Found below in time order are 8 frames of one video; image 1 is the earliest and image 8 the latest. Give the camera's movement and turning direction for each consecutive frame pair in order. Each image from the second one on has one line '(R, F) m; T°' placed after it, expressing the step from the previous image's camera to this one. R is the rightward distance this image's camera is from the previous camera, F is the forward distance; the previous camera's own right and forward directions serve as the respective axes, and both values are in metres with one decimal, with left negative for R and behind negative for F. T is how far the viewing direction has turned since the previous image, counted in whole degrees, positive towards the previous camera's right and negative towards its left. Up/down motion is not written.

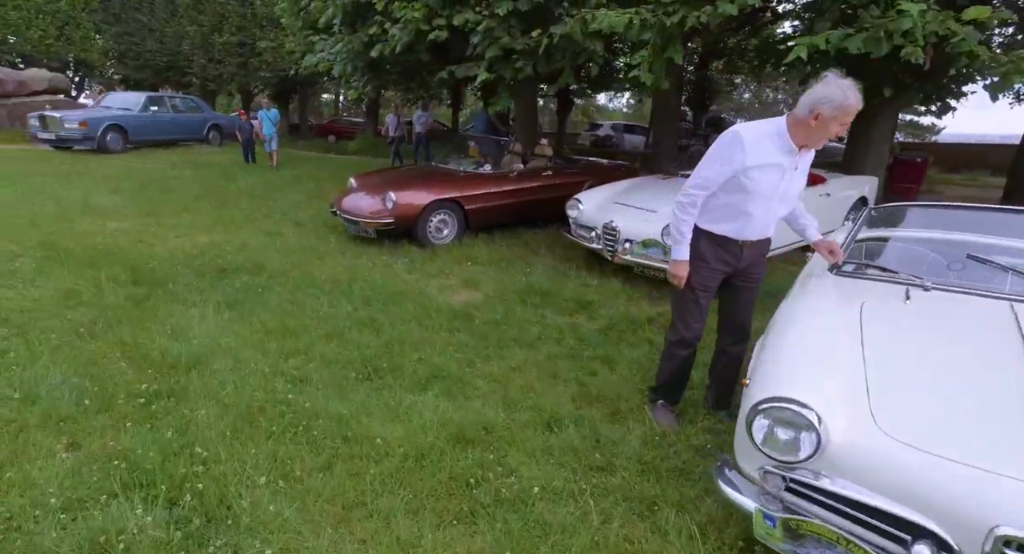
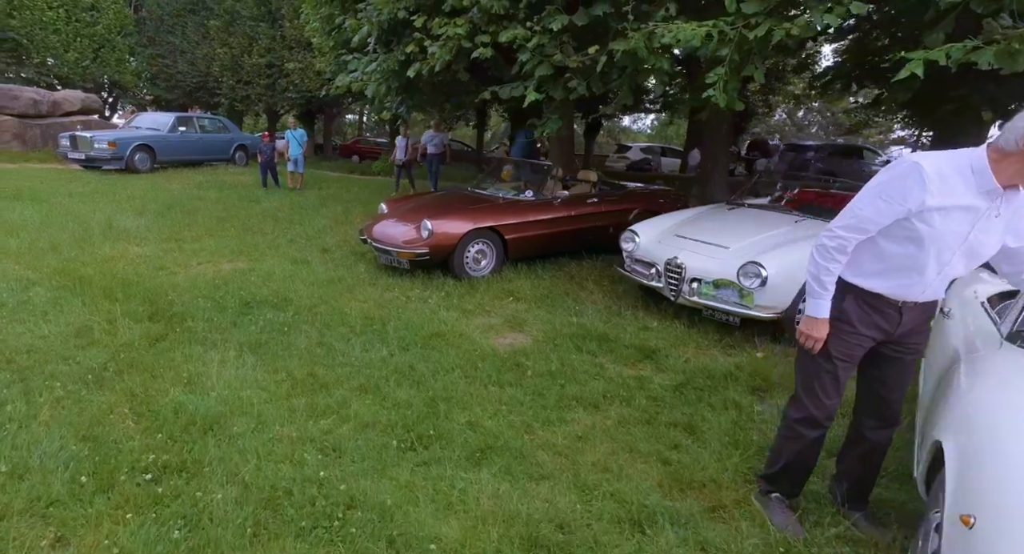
(-0.3, +0.6) m; -2°
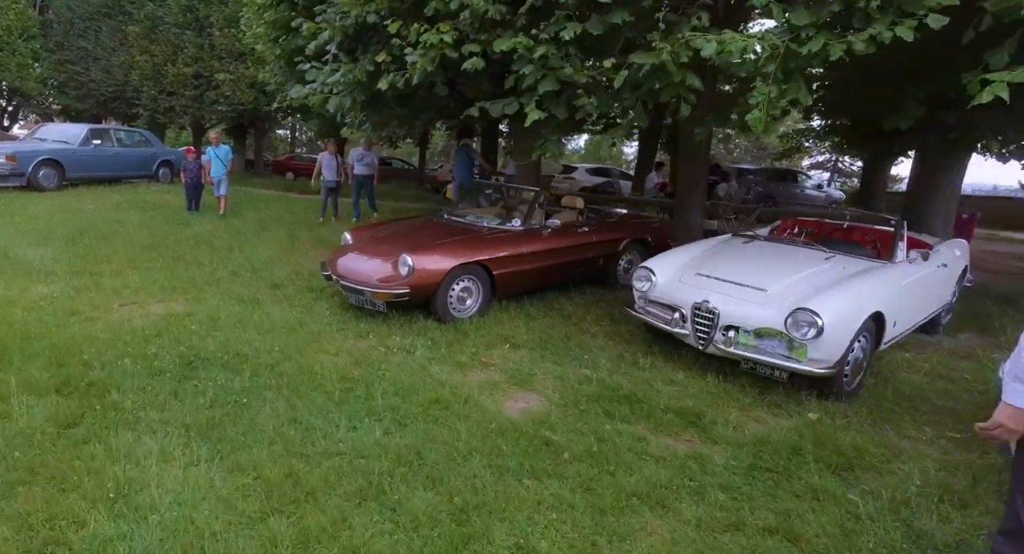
(-0.6, +0.9) m; +6°
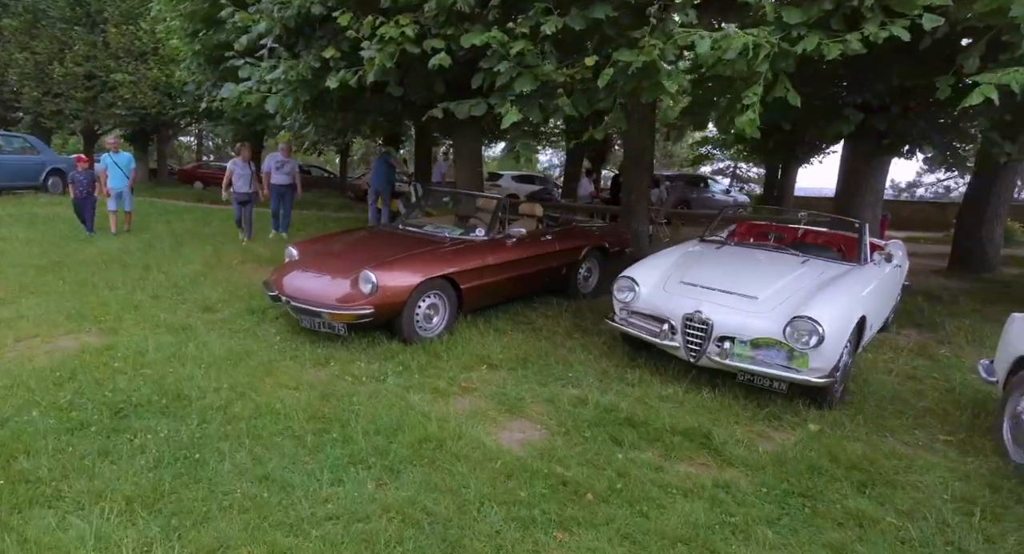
(-0.5, +0.5) m; +8°
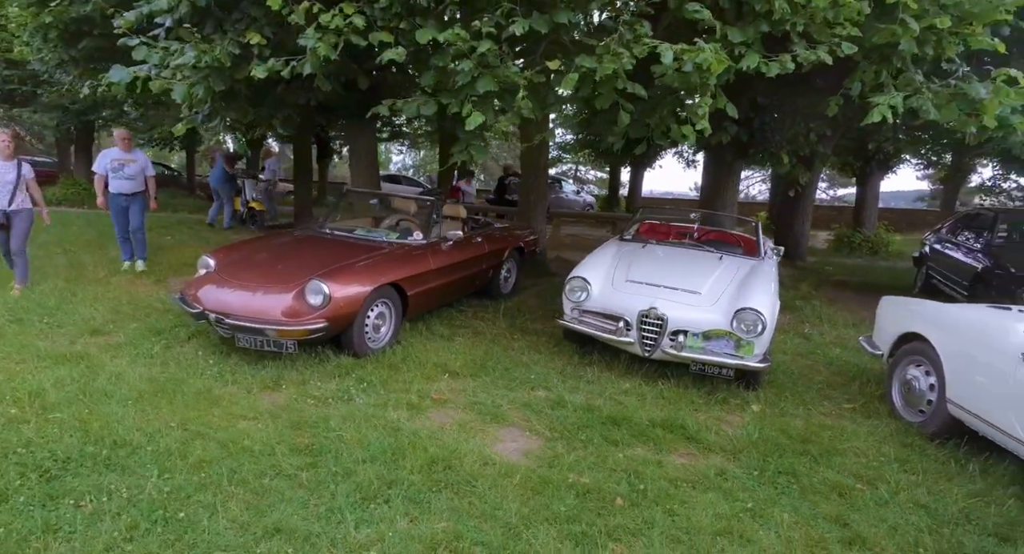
(-1.0, +0.2) m; +16°
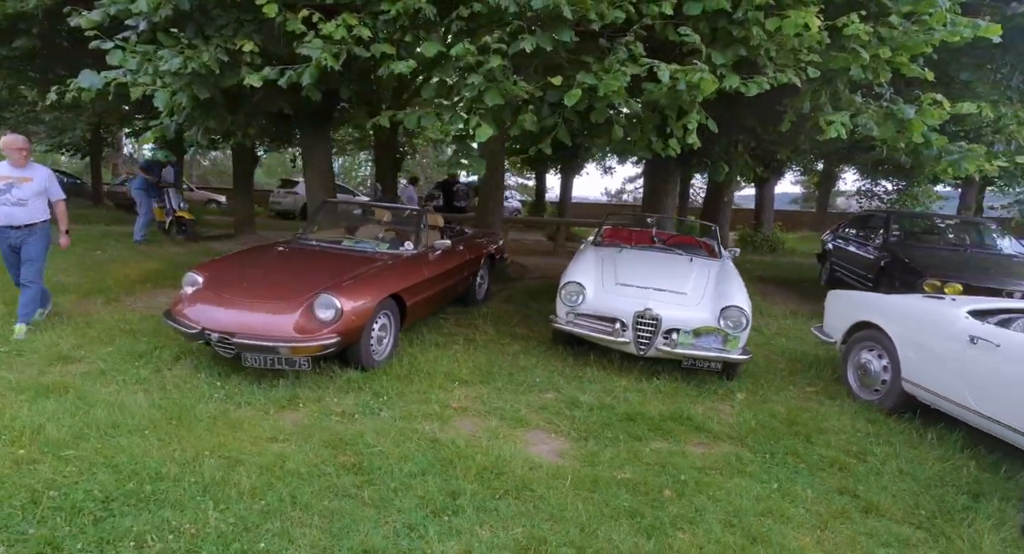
(-0.9, -0.1) m; +10°
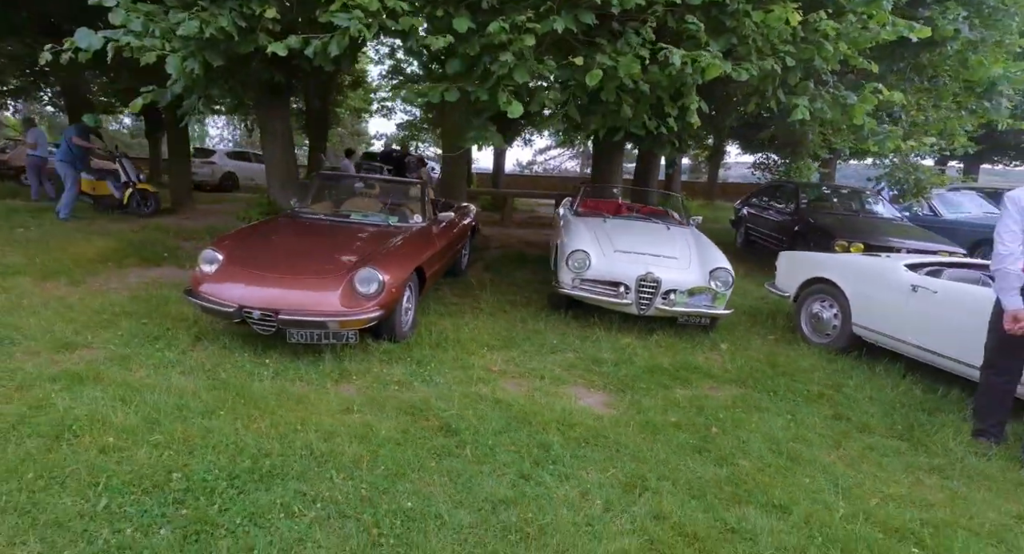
(-1.2, -0.1) m; +12°
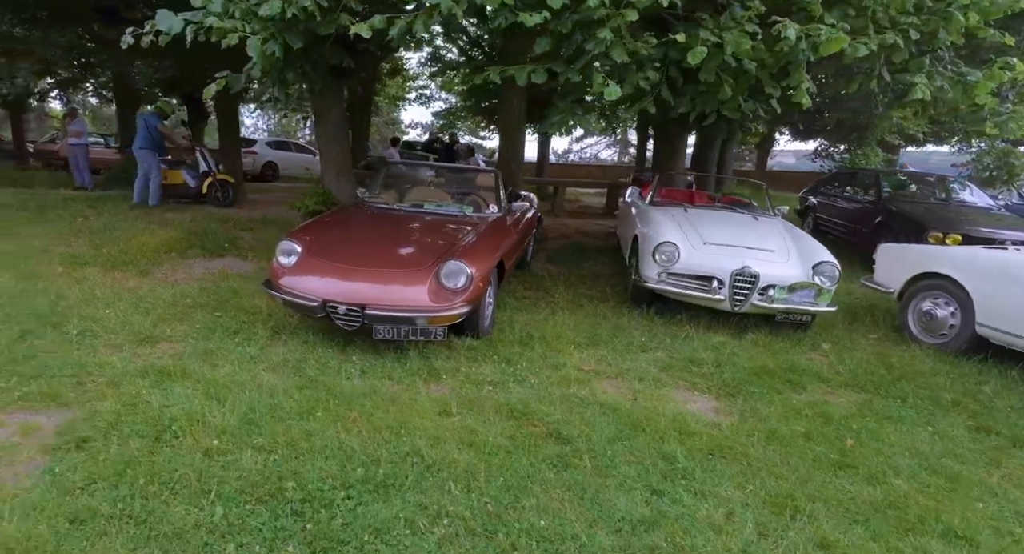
(-0.5, +0.4) m; -2°
